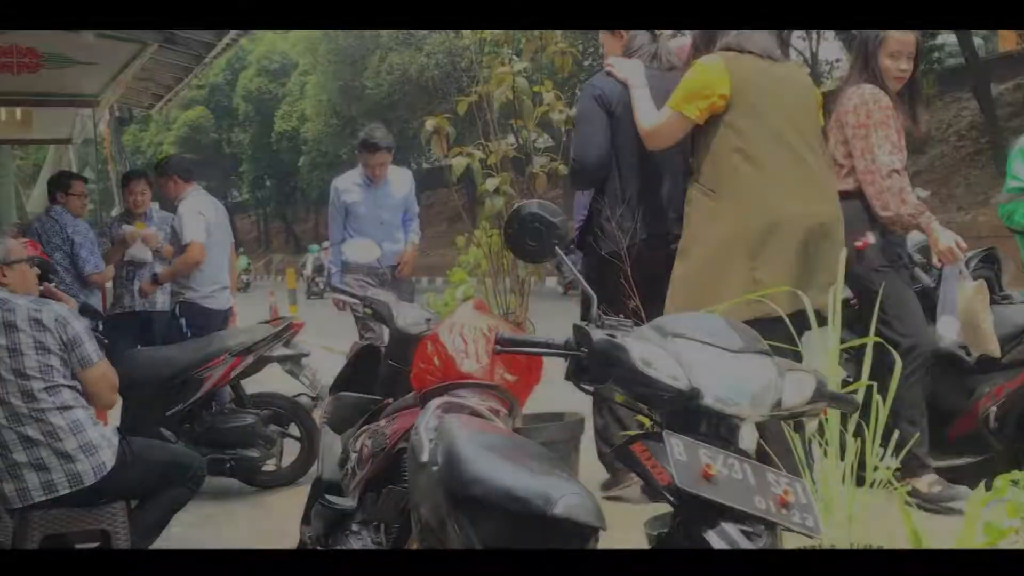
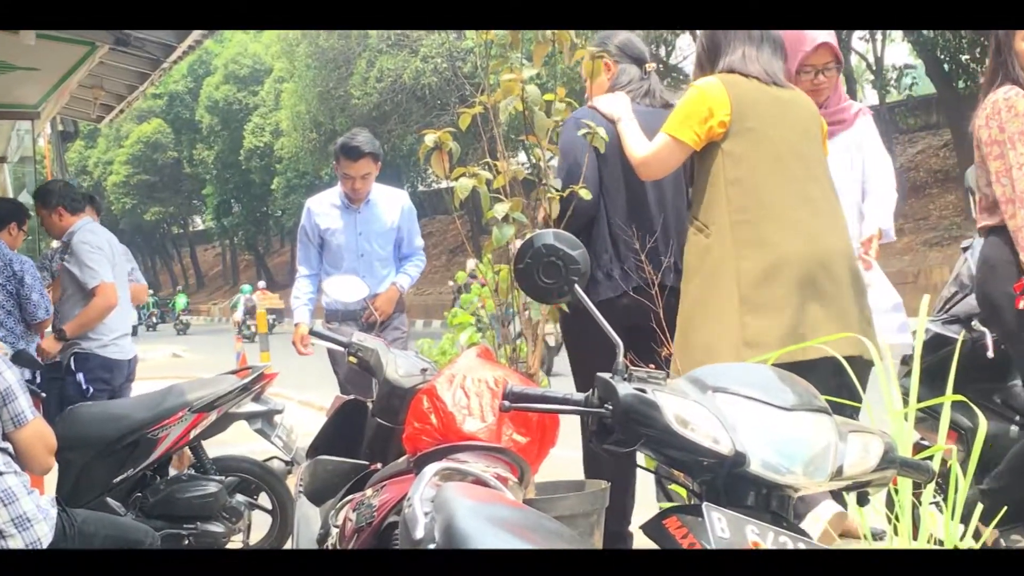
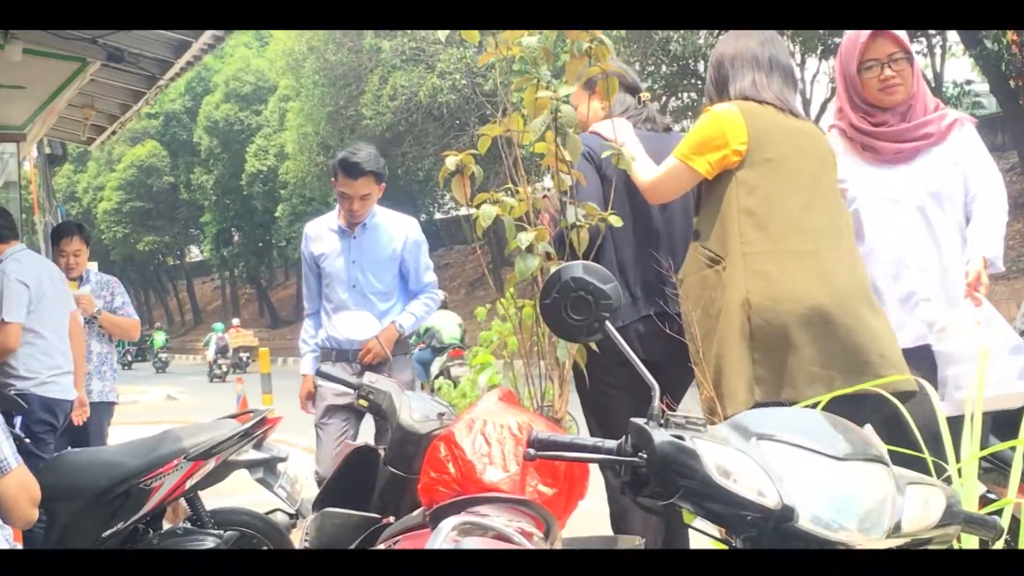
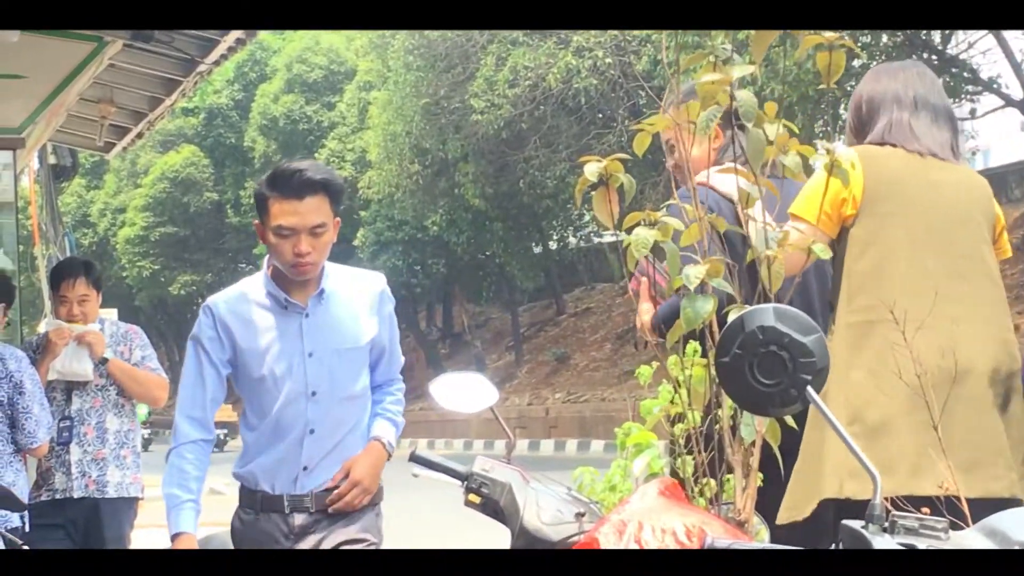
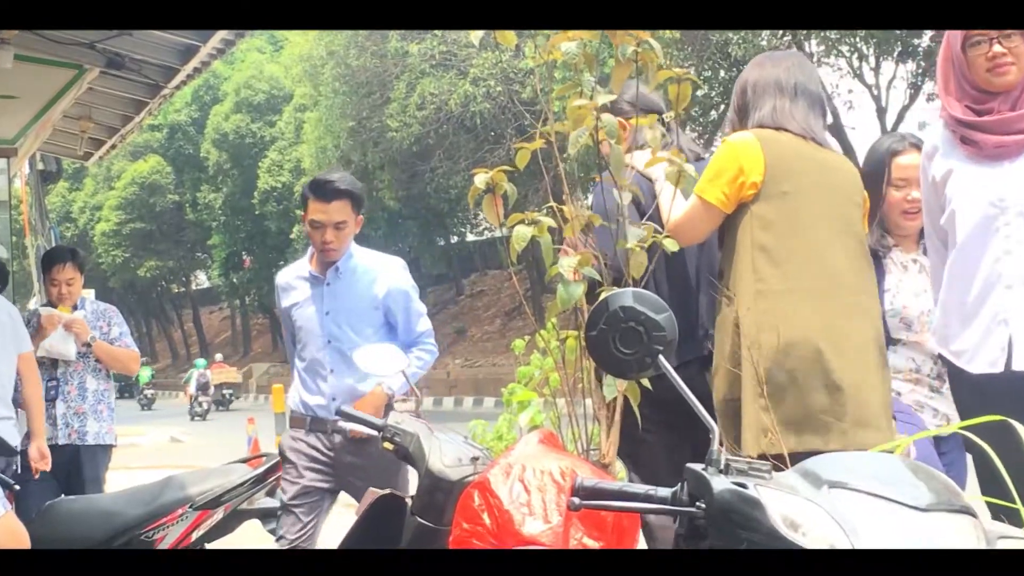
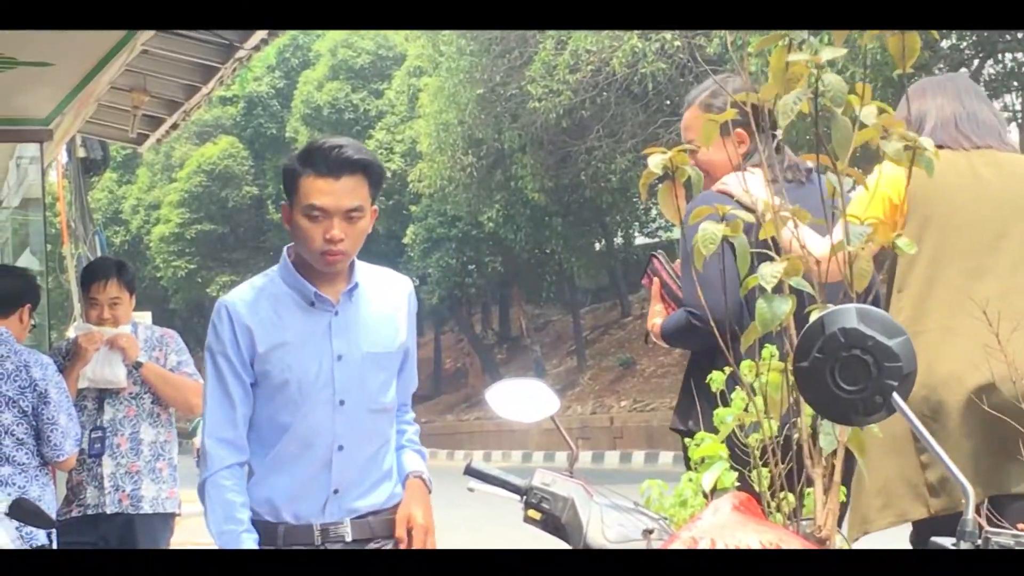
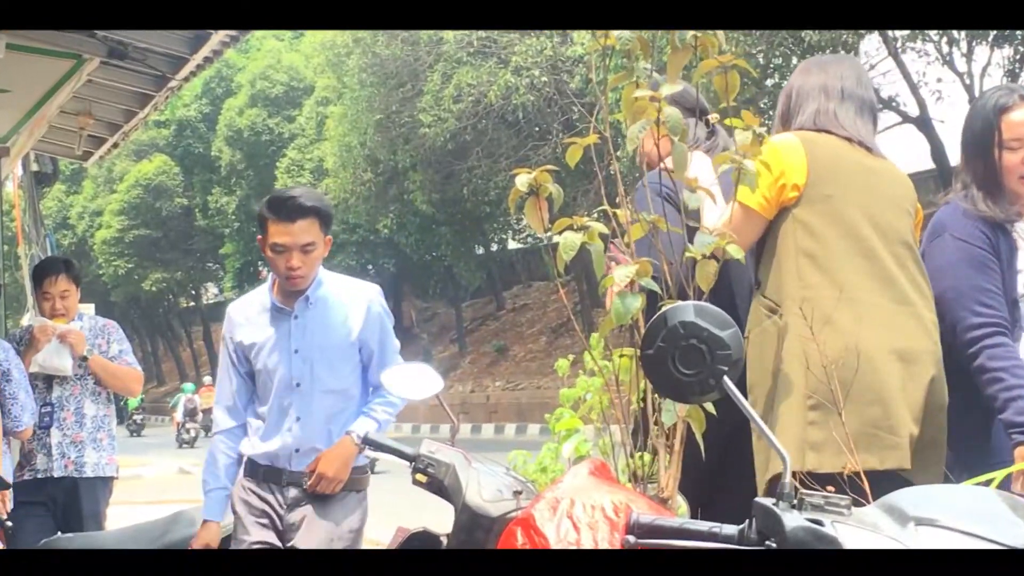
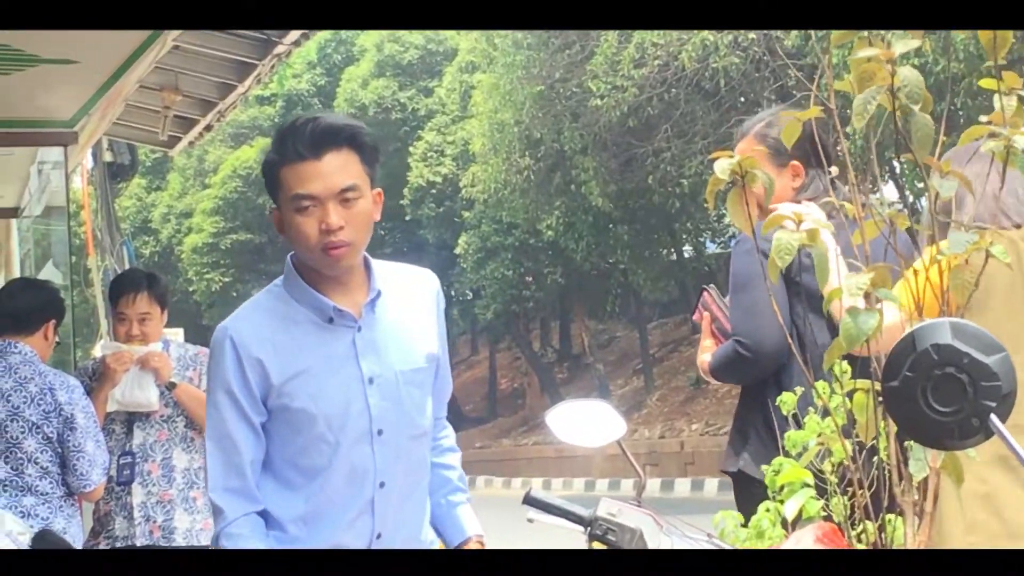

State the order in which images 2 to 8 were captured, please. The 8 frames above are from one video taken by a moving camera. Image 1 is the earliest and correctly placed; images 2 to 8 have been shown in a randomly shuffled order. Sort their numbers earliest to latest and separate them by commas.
2, 3, 5, 7, 4, 6, 8
